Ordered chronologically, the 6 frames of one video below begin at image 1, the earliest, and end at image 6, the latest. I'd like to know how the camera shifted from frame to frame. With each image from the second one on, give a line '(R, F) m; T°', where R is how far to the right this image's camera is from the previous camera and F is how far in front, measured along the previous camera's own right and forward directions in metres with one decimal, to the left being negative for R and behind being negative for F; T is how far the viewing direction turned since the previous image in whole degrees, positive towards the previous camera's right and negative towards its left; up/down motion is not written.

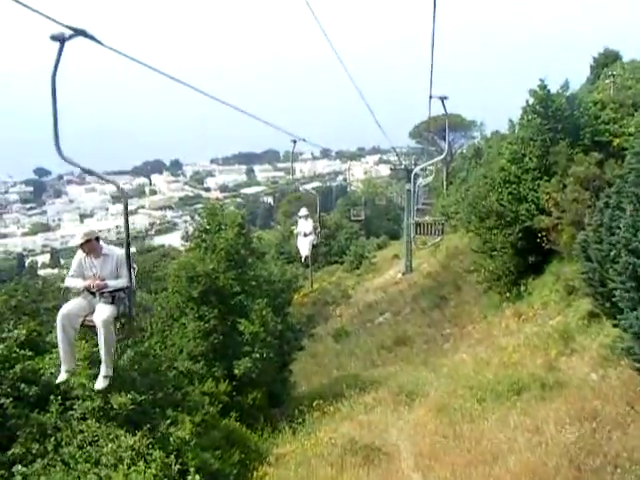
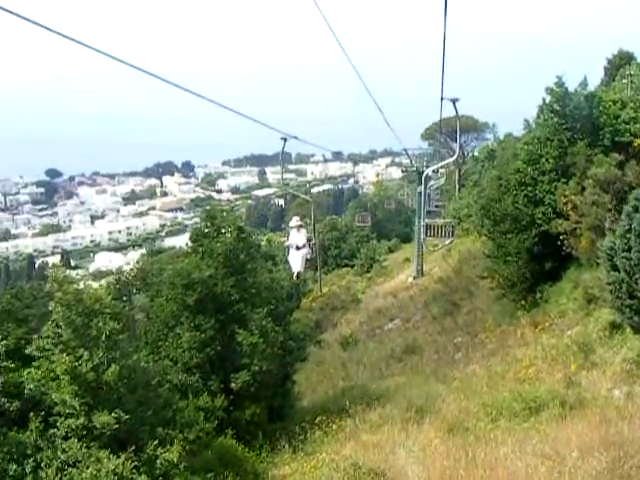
(+0.1, +0.8) m; -1°
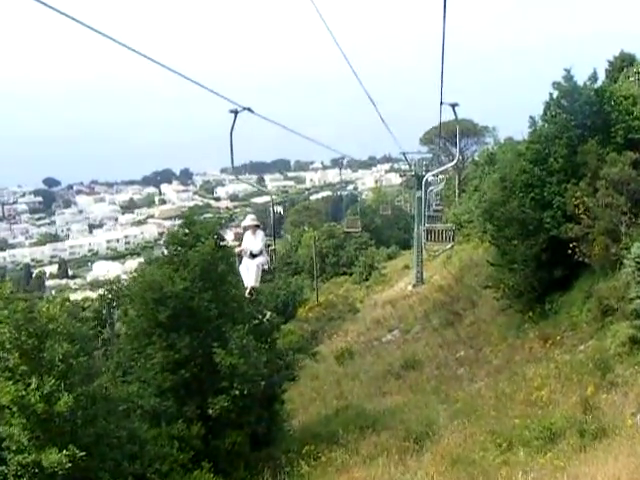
(+0.2, +1.2) m; 0°
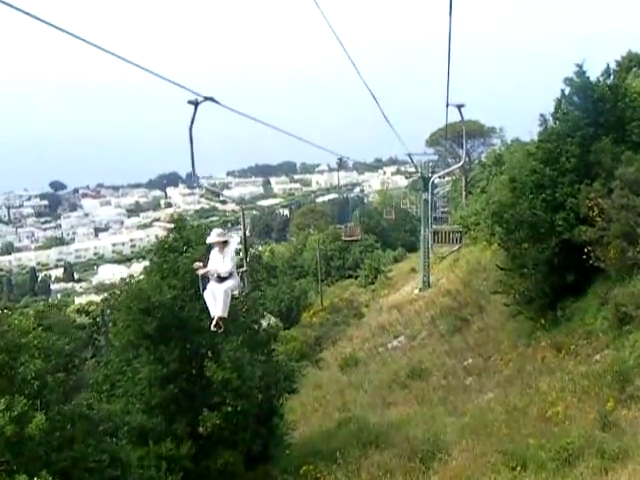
(+0.1, +0.7) m; 0°
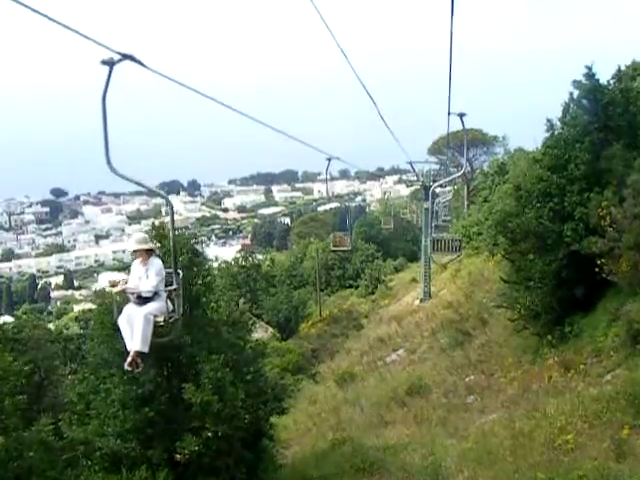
(+0.1, +0.8) m; 0°
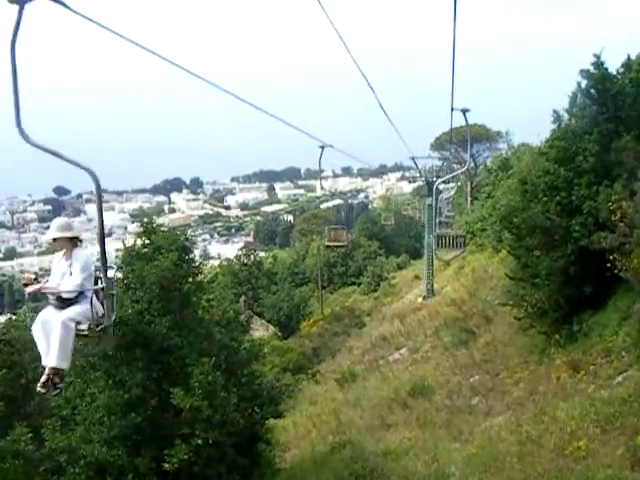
(+0.1, +0.5) m; 0°
